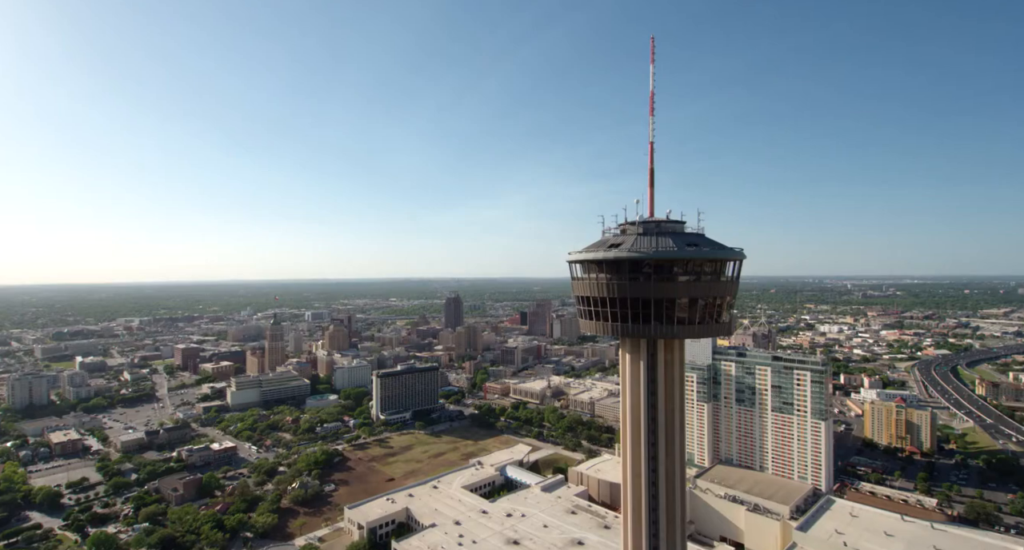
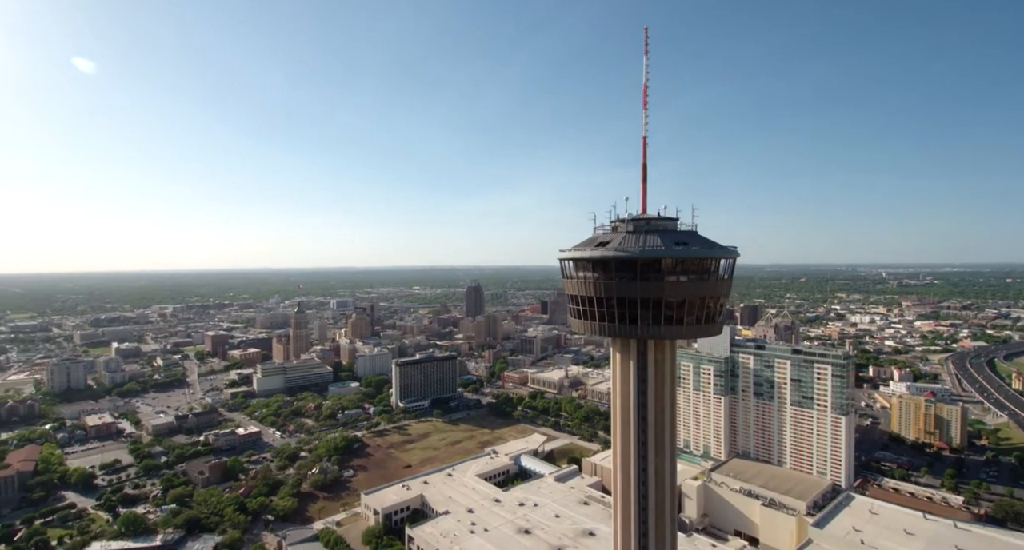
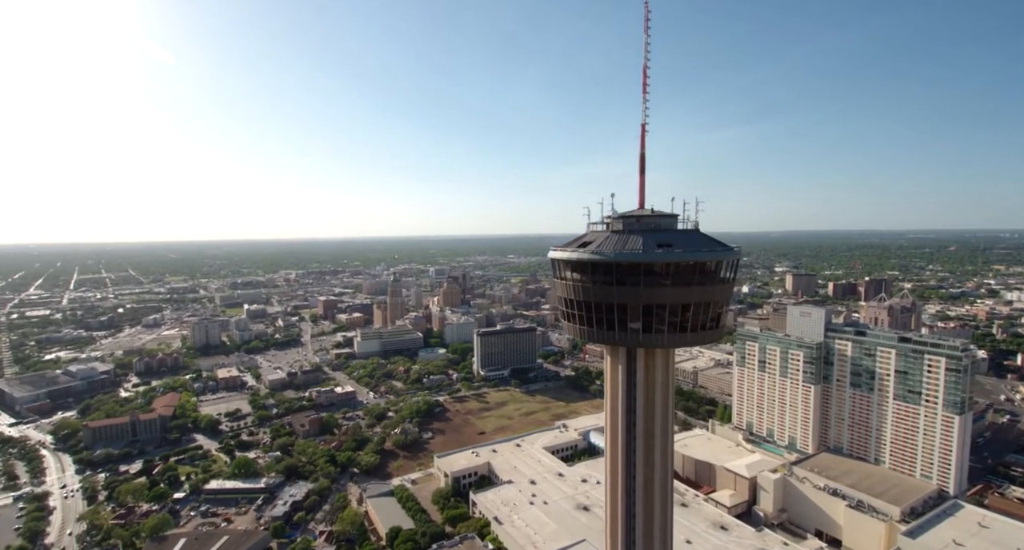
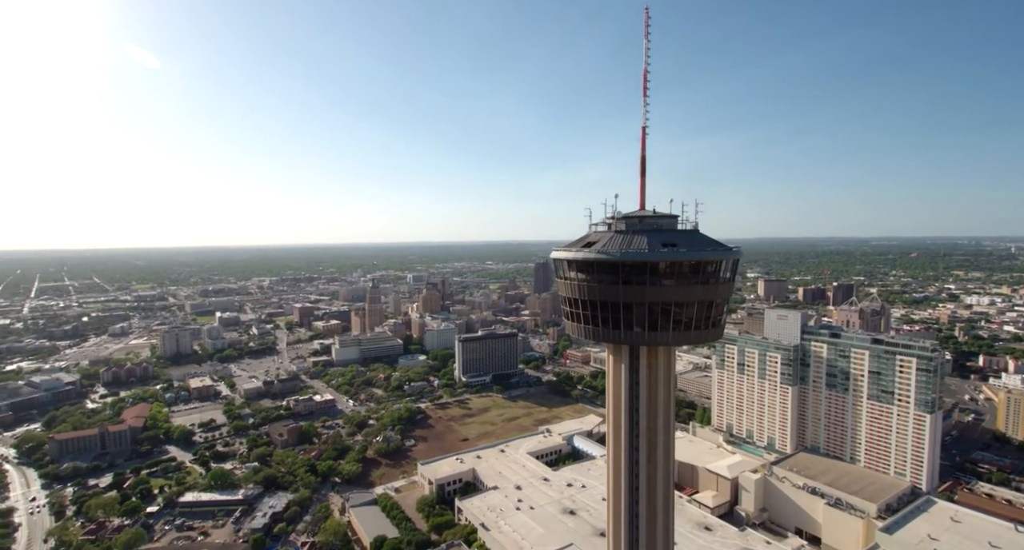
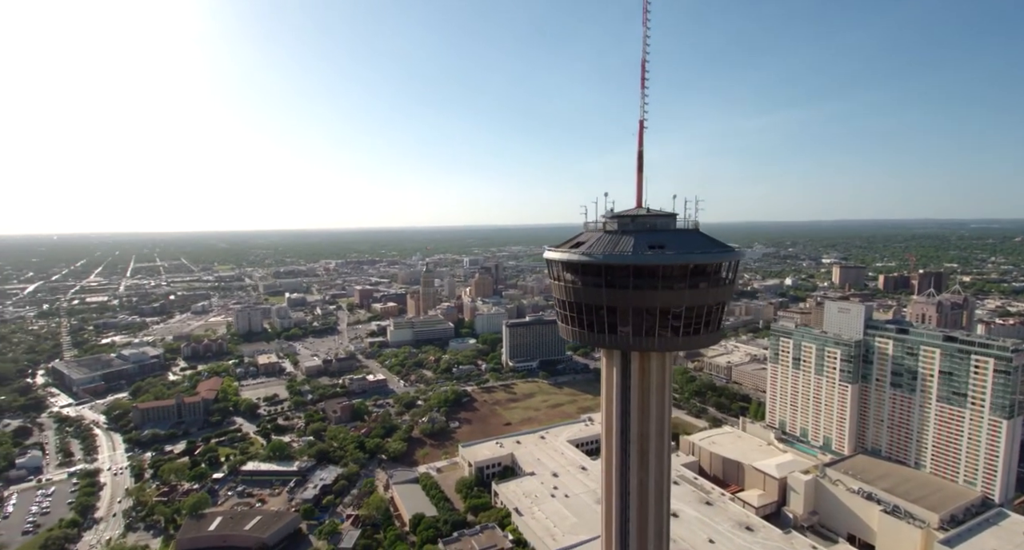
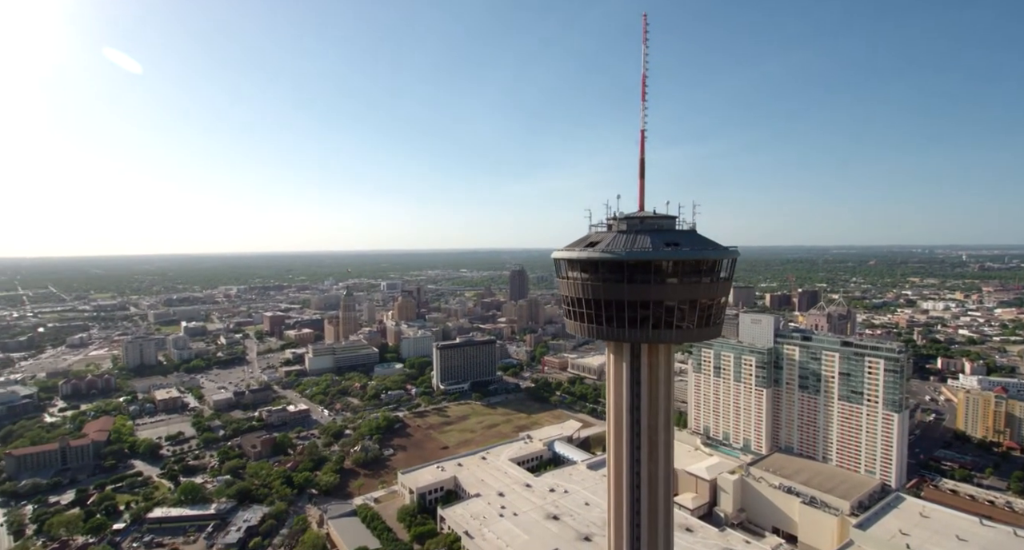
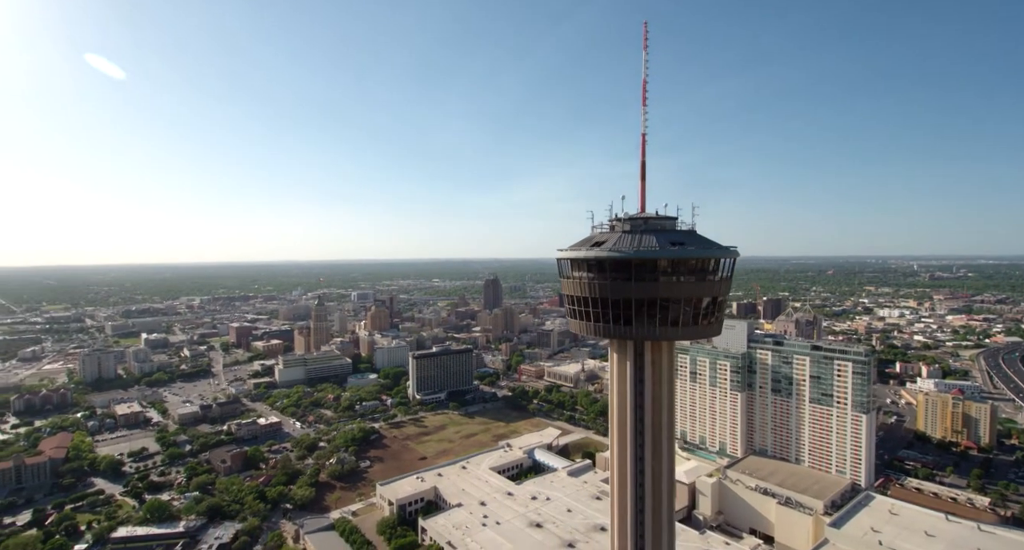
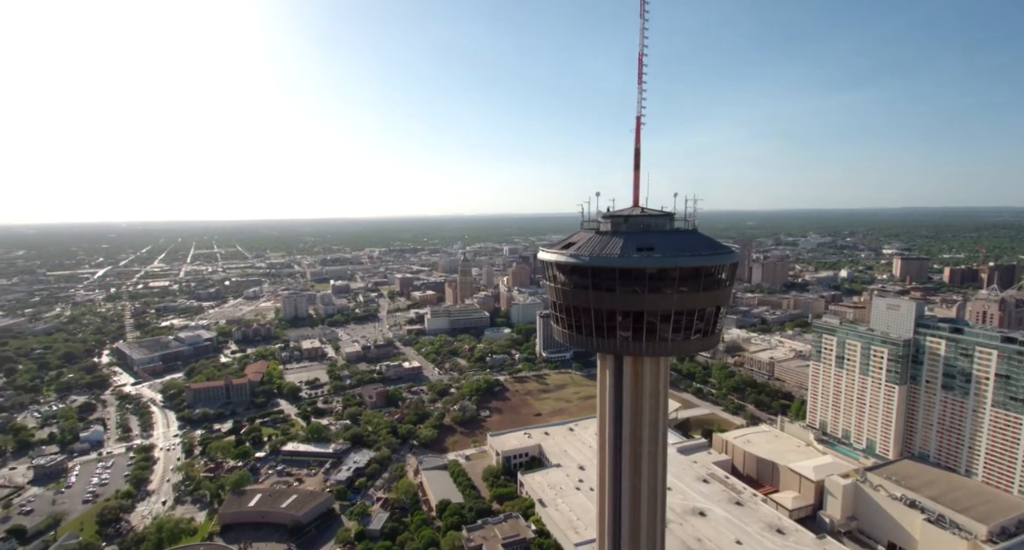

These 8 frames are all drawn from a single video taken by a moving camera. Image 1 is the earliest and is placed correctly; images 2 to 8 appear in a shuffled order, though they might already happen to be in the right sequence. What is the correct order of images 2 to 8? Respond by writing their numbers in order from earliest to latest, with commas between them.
2, 7, 6, 4, 3, 5, 8
